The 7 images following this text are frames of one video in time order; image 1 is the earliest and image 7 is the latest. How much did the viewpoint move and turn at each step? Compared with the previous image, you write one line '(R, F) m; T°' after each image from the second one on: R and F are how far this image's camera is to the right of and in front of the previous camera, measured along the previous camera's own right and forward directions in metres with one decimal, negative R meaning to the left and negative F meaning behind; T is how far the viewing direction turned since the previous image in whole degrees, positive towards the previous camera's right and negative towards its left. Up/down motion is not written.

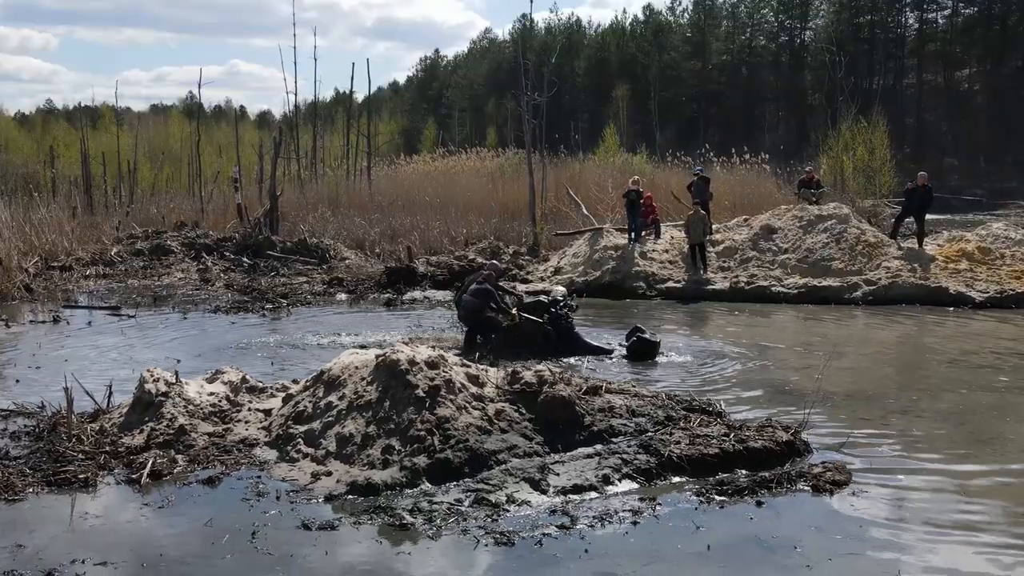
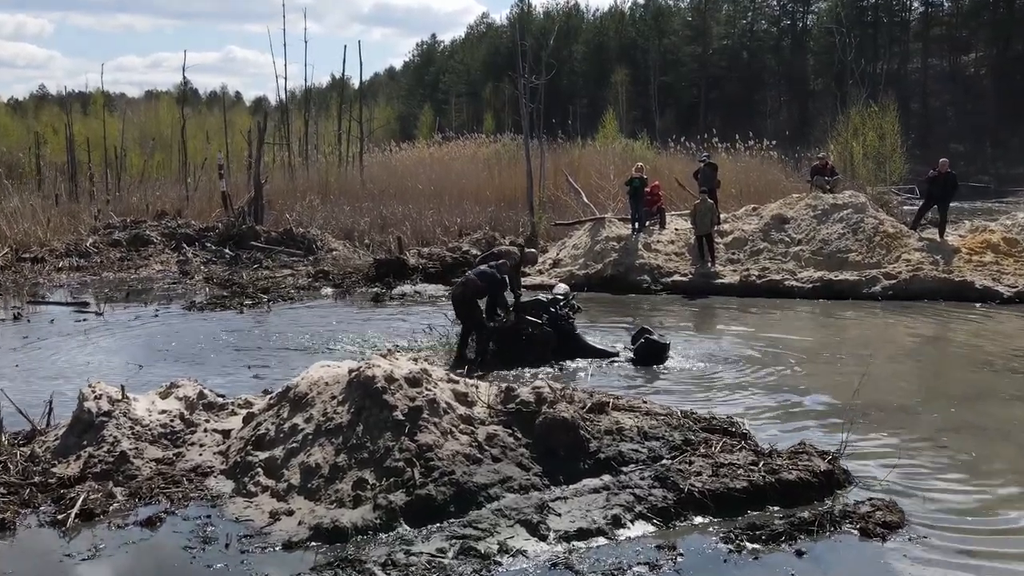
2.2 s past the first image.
(0.0, +1.2) m; 0°
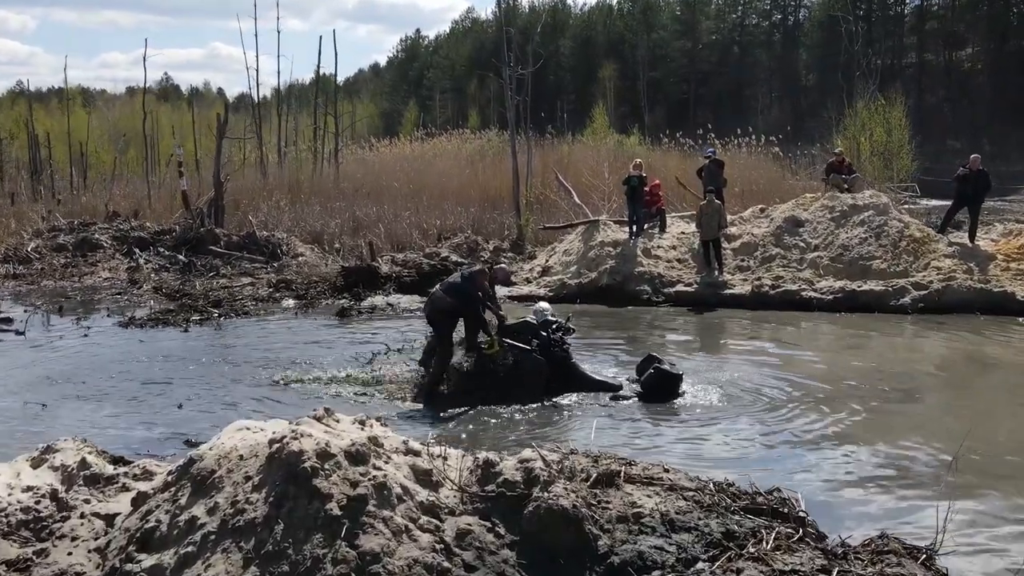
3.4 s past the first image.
(0.0, +2.0) m; +1°
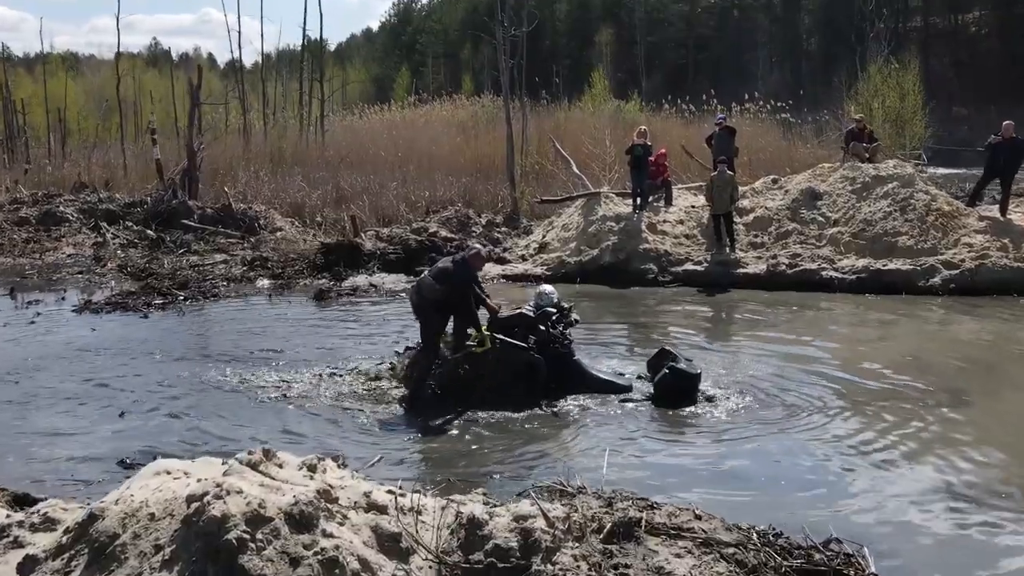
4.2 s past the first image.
(0.0, +1.4) m; 0°
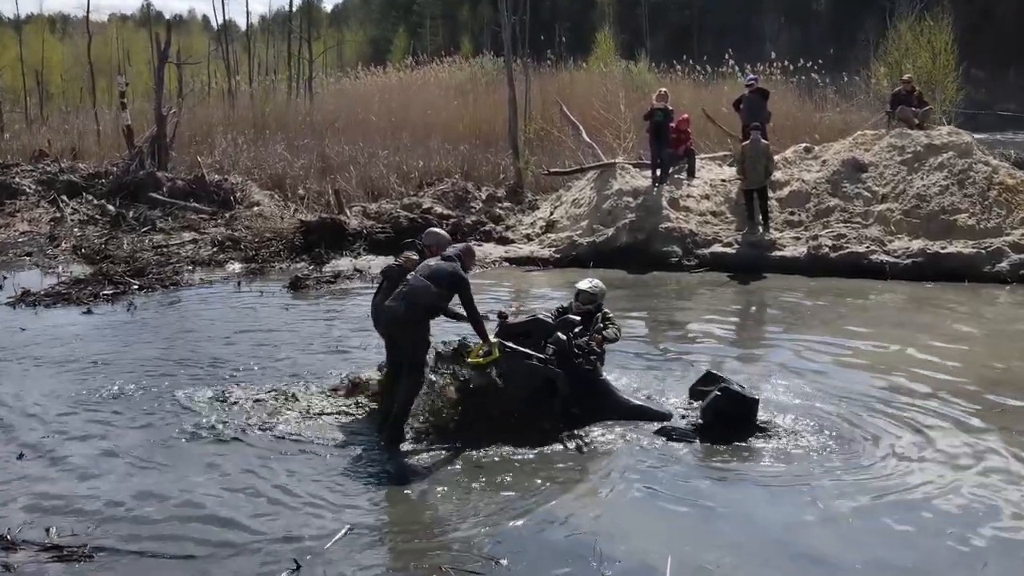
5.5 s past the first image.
(-0.1, +1.9) m; 0°
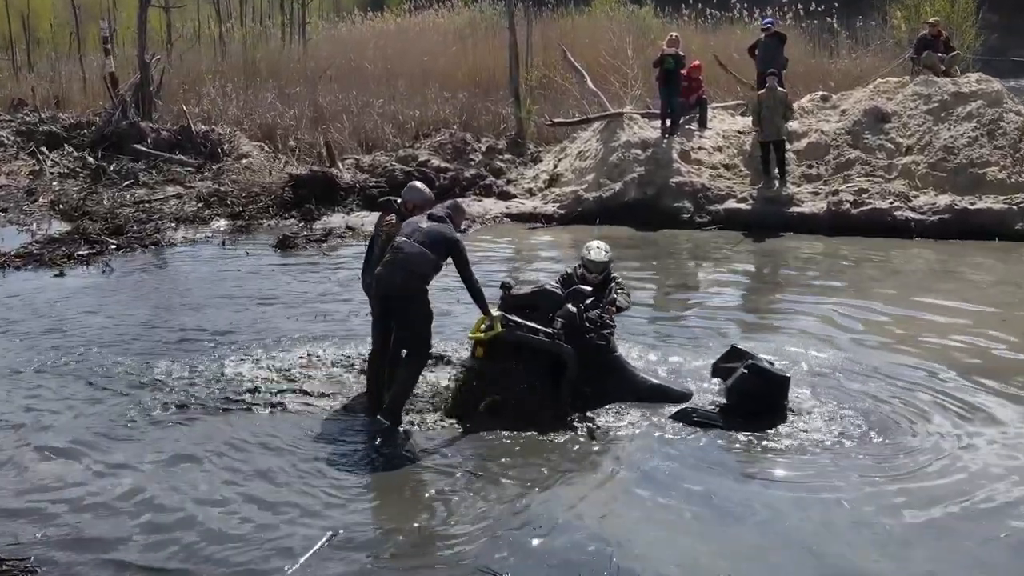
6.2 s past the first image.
(0.0, +0.7) m; 0°
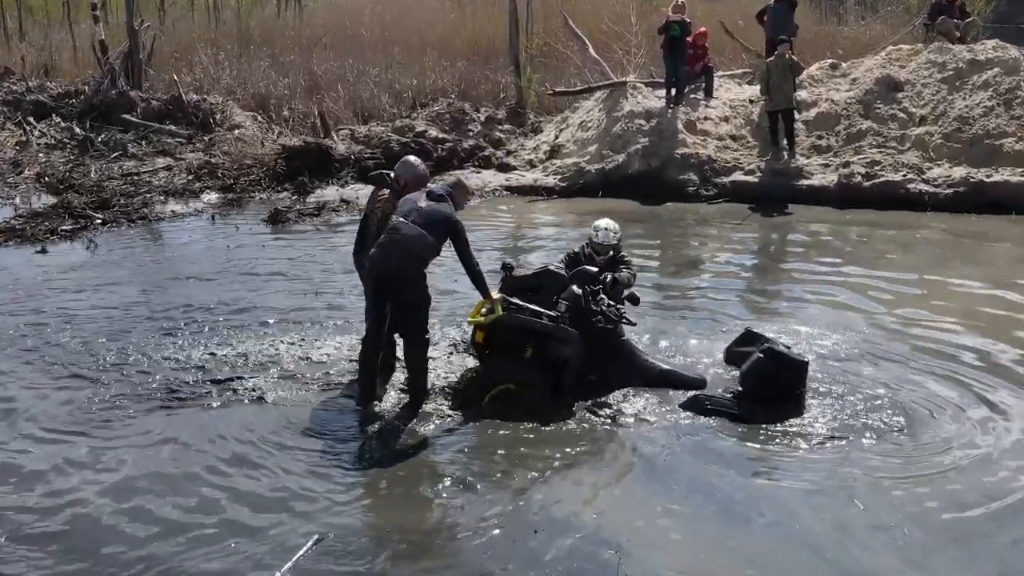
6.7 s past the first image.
(0.0, +0.4) m; 0°
